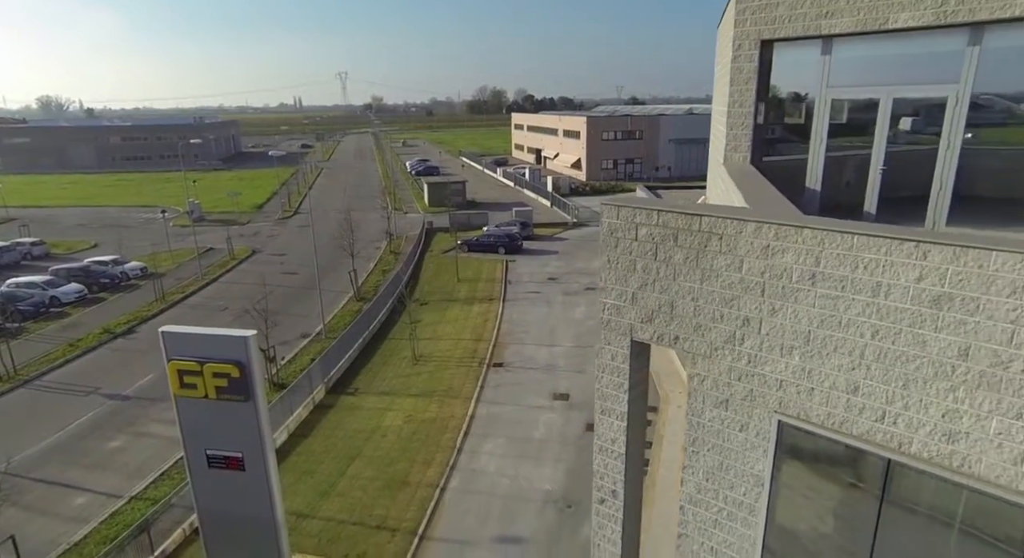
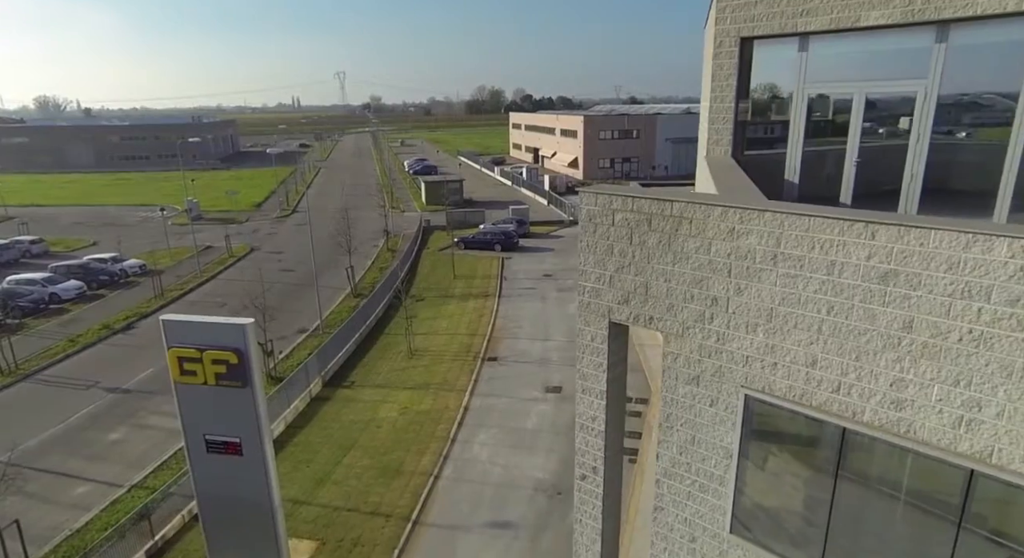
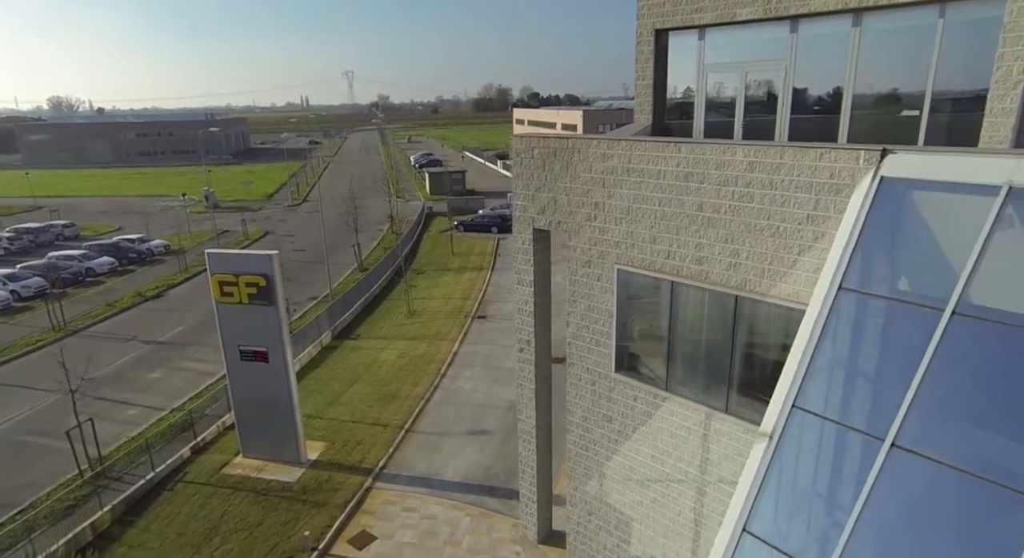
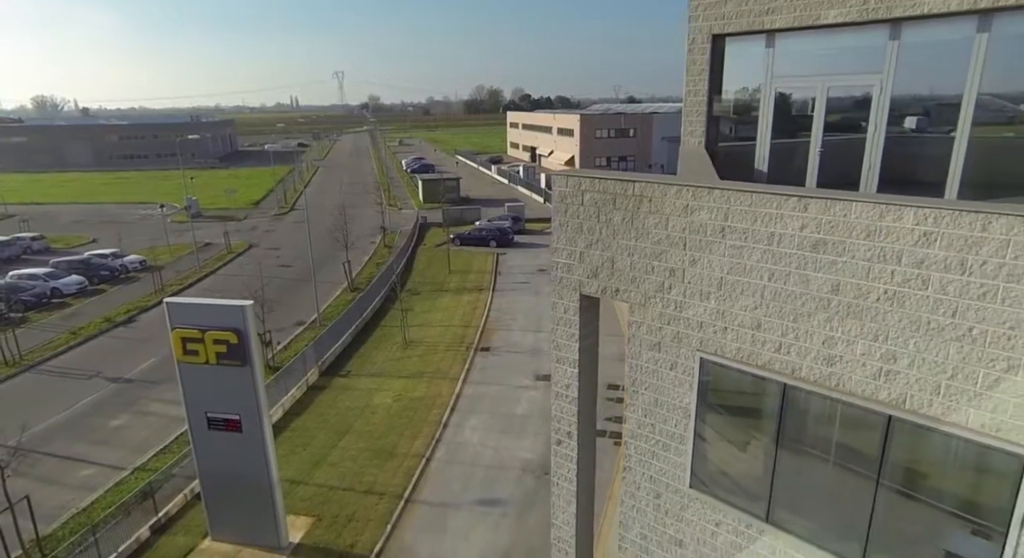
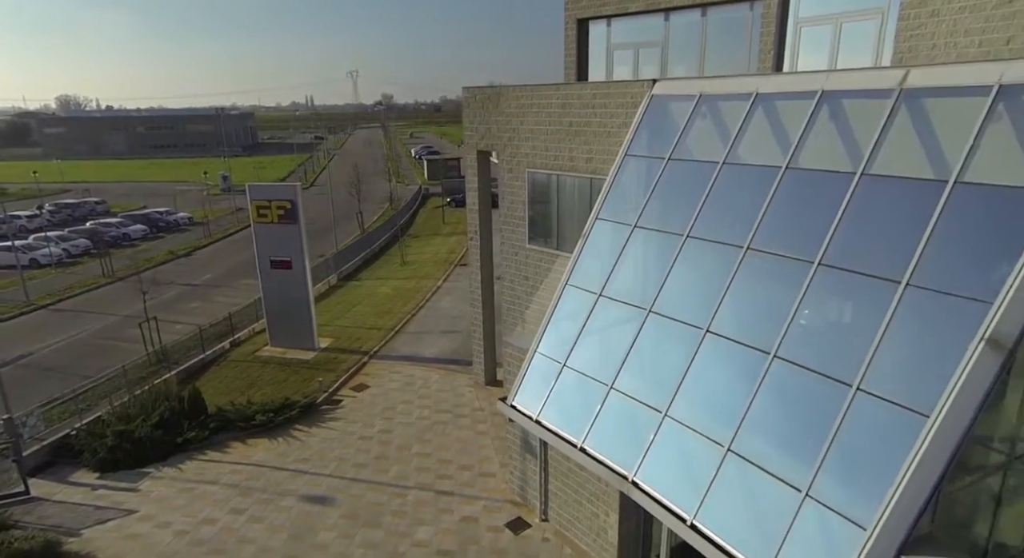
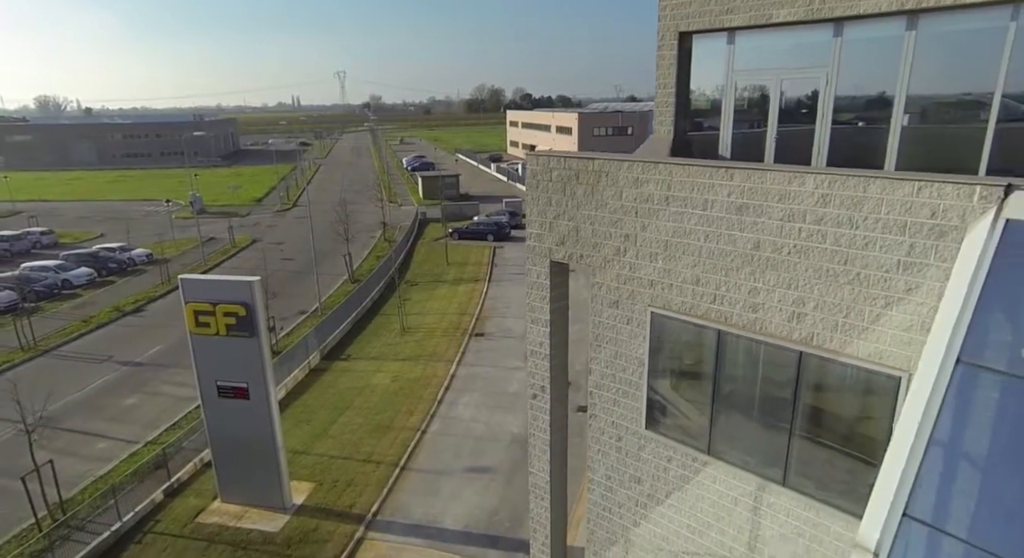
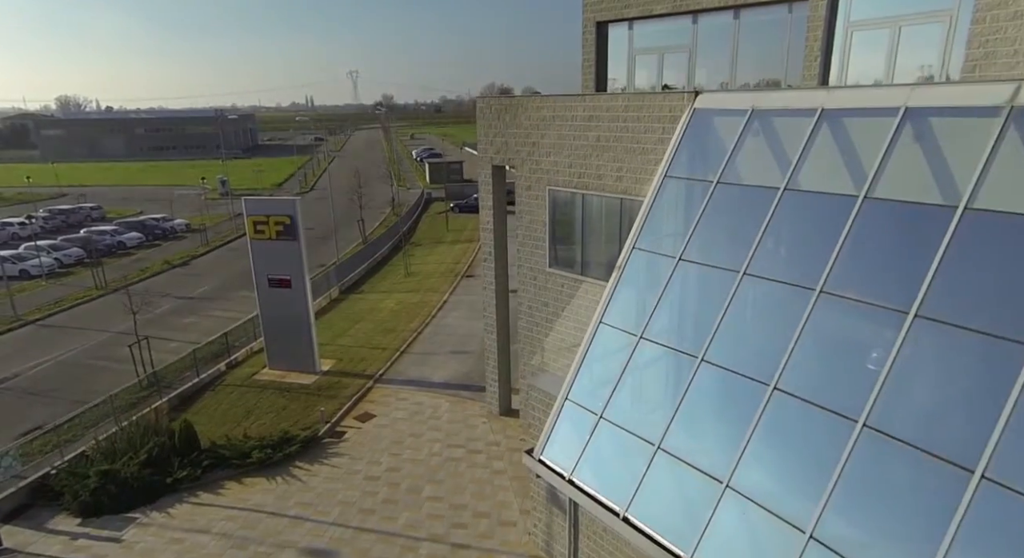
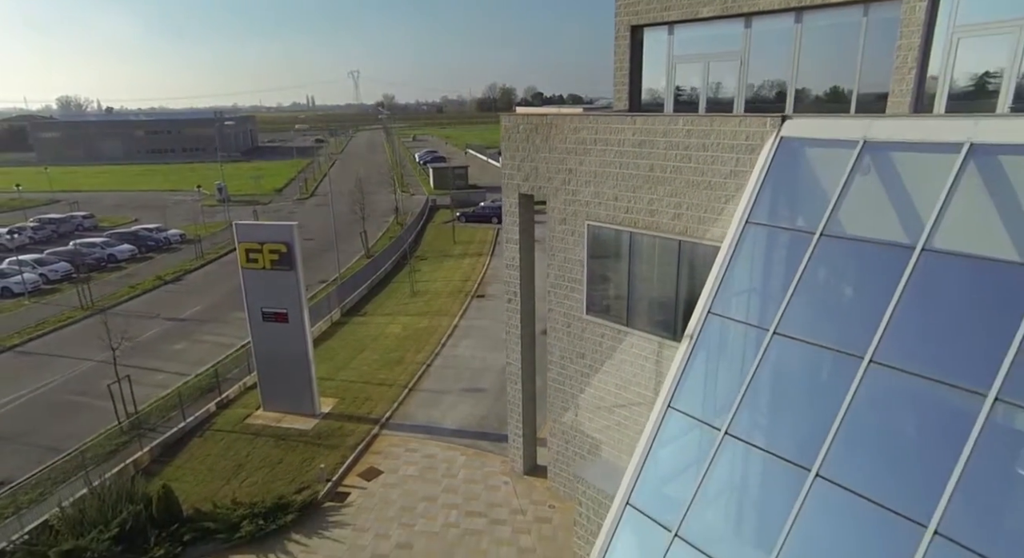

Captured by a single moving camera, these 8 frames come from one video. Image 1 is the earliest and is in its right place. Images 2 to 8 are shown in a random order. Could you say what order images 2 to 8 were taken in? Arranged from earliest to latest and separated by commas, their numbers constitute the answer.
2, 4, 6, 3, 8, 7, 5
